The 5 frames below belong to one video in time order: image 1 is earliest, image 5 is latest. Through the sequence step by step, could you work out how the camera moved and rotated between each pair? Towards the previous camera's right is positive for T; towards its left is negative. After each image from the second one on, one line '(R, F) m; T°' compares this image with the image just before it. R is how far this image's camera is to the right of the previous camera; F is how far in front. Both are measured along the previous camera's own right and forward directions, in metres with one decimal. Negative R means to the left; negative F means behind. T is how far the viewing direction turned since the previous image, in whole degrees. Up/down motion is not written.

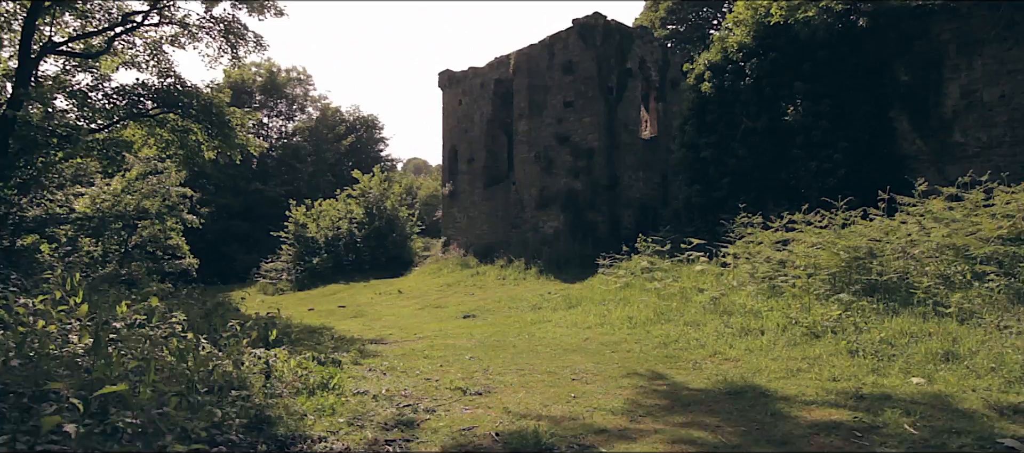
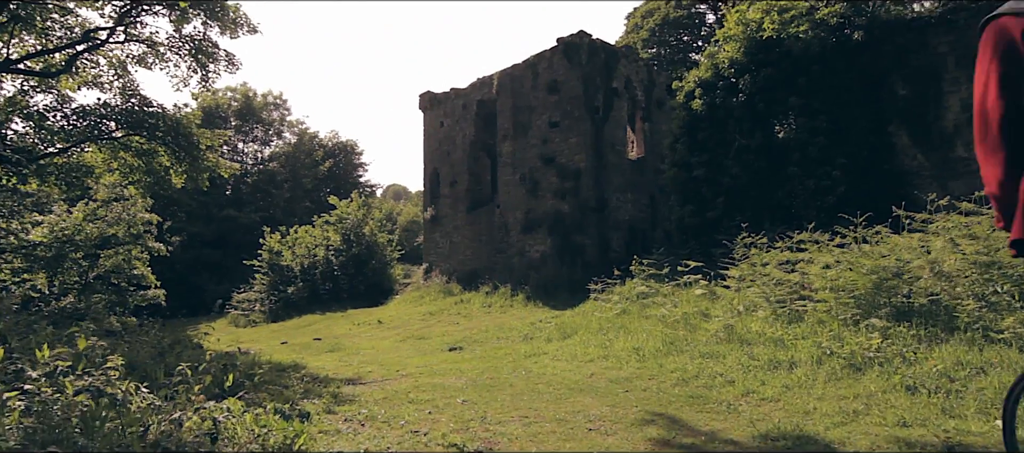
(-0.1, +0.7) m; +2°
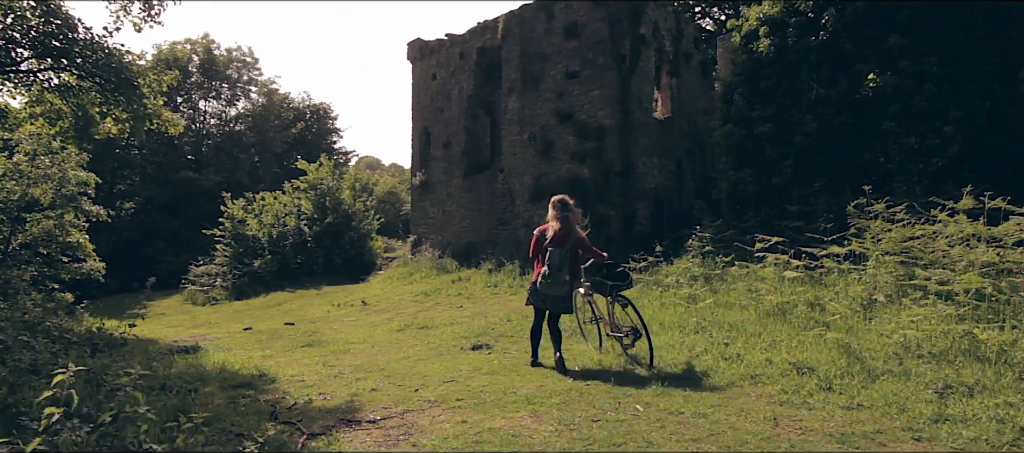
(-0.9, +2.5) m; +3°
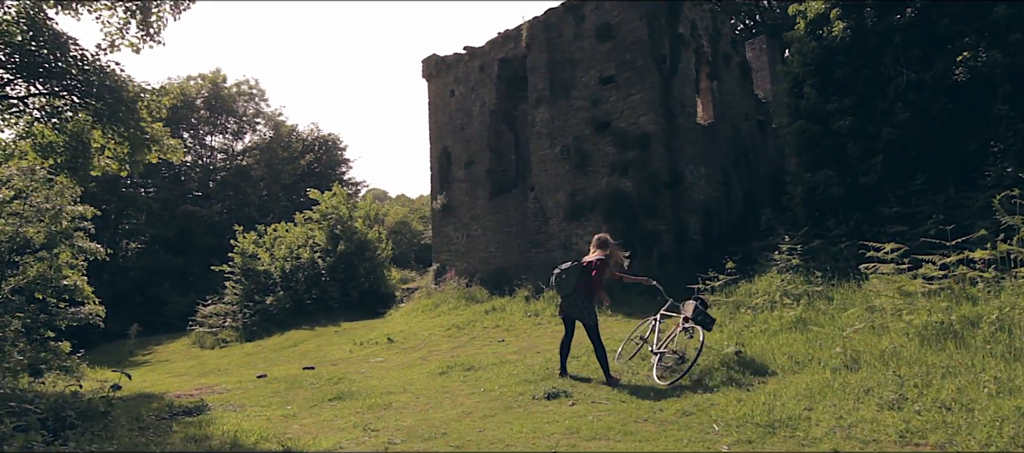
(-0.7, +1.4) m; -1°
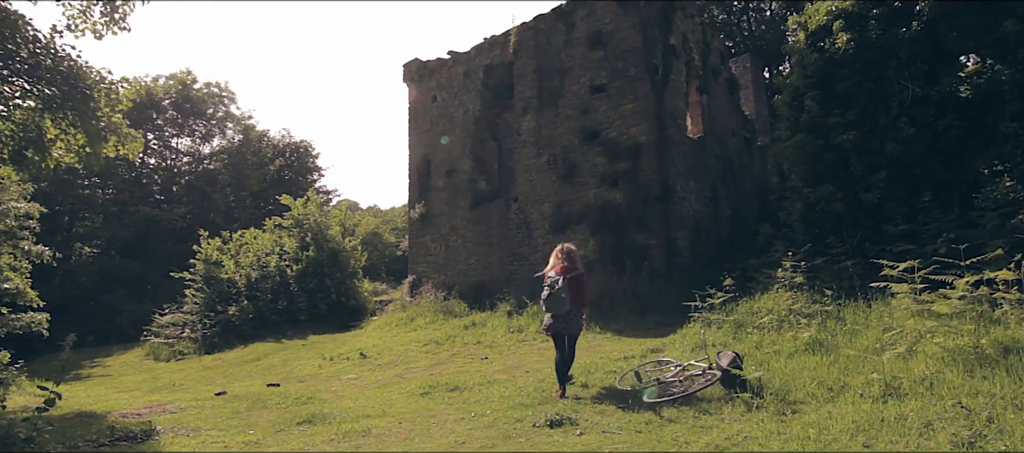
(-0.3, +0.6) m; +3°
